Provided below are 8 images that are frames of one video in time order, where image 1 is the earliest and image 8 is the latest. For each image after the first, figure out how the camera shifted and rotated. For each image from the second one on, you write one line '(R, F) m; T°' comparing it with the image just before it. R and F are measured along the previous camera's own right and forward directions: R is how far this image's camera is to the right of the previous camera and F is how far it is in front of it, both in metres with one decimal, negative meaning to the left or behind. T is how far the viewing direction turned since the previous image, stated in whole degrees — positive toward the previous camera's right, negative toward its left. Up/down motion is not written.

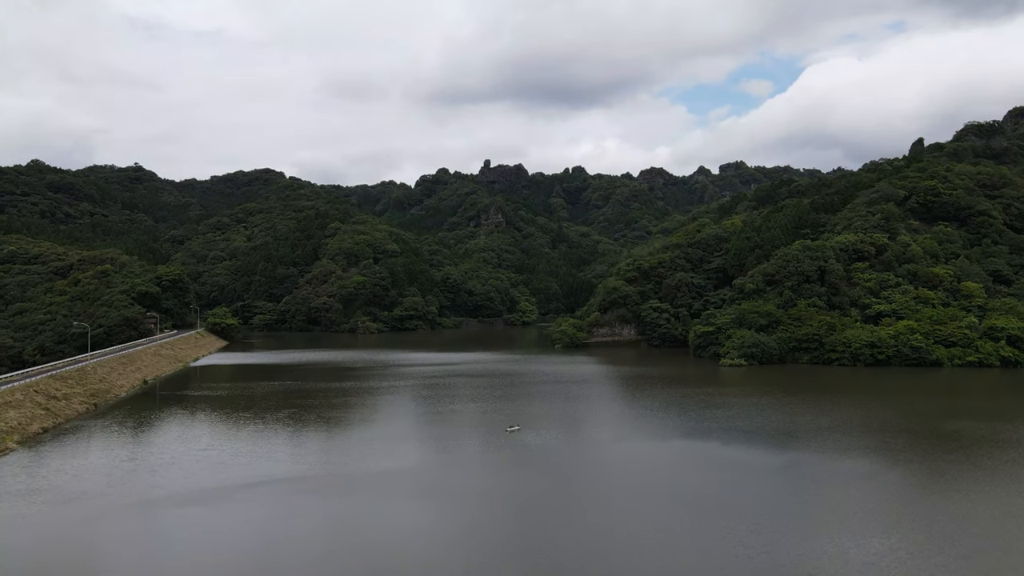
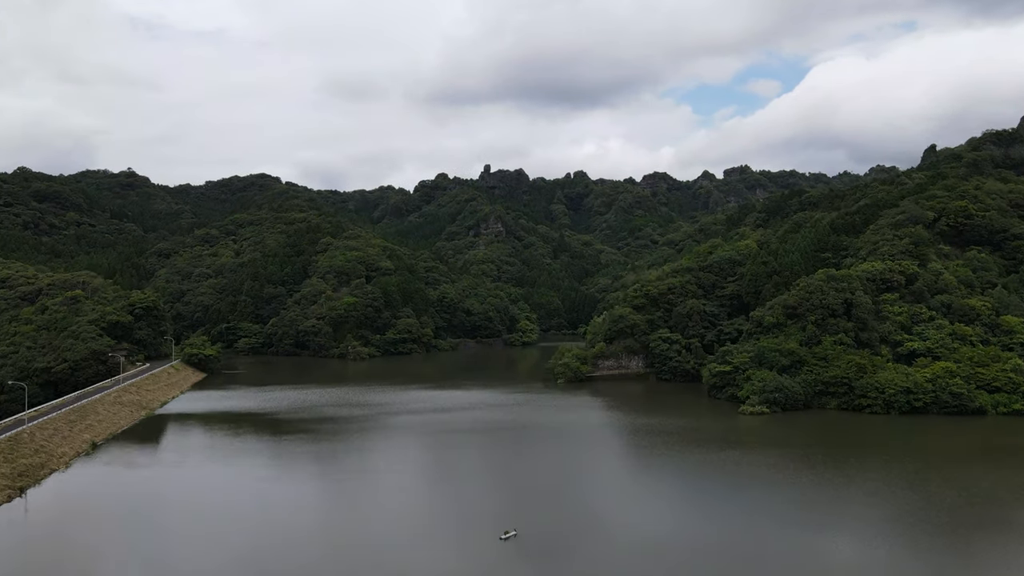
(+0.2, +4.3) m; 0°
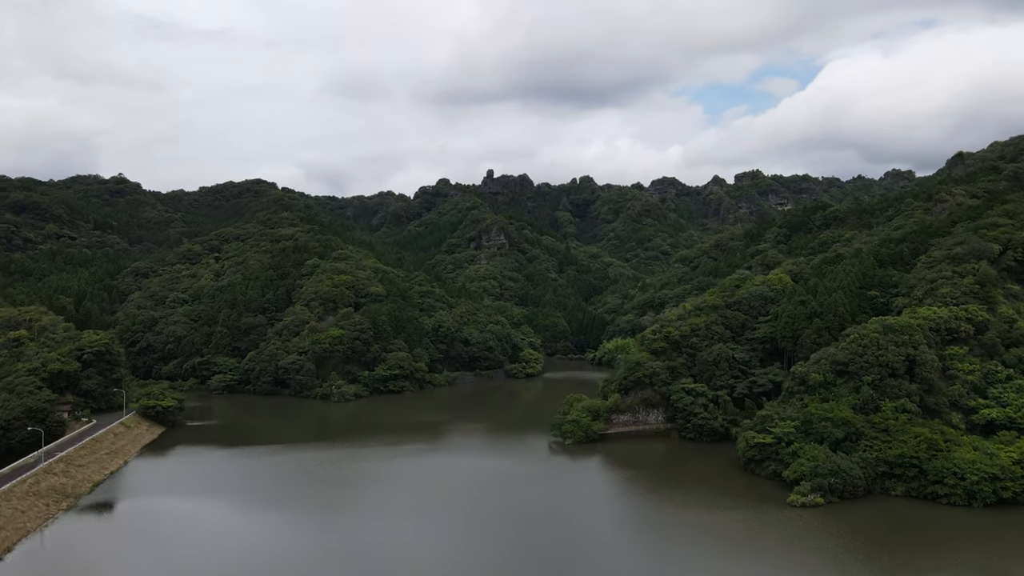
(+0.2, +7.2) m; 0°
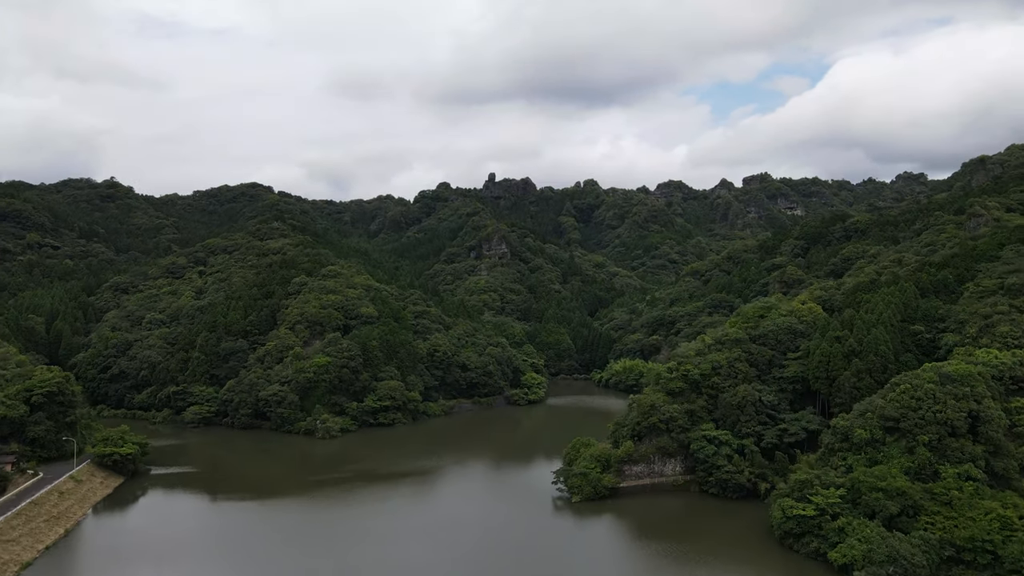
(+0.2, +5.4) m; 0°
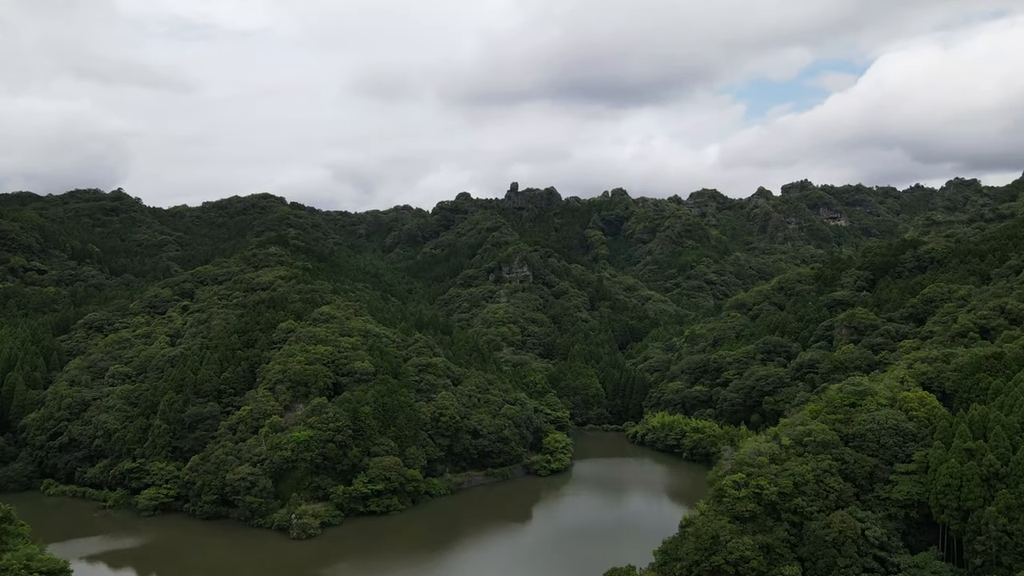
(+0.4, +11.1) m; -2°
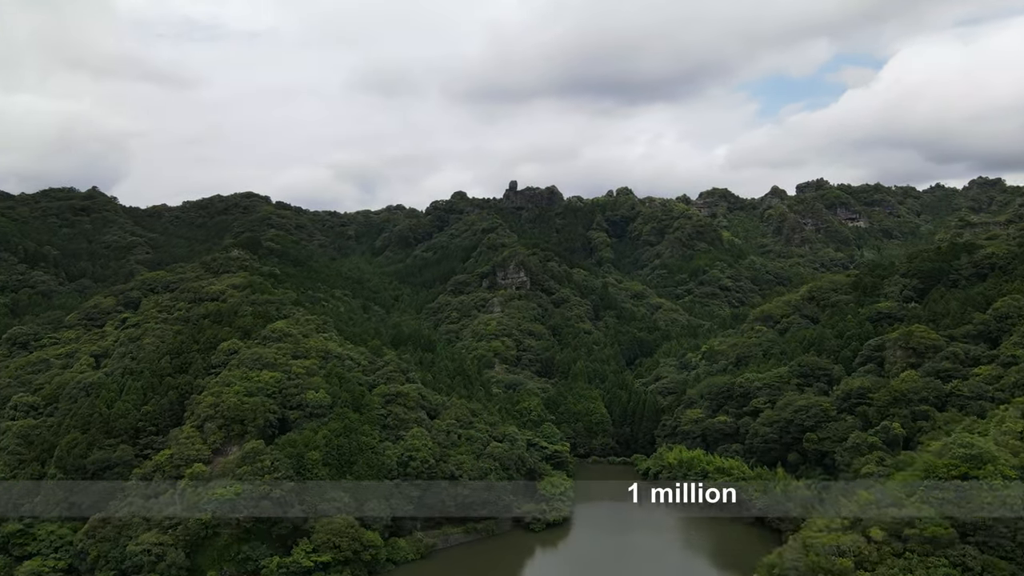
(+1.1, +11.3) m; 0°
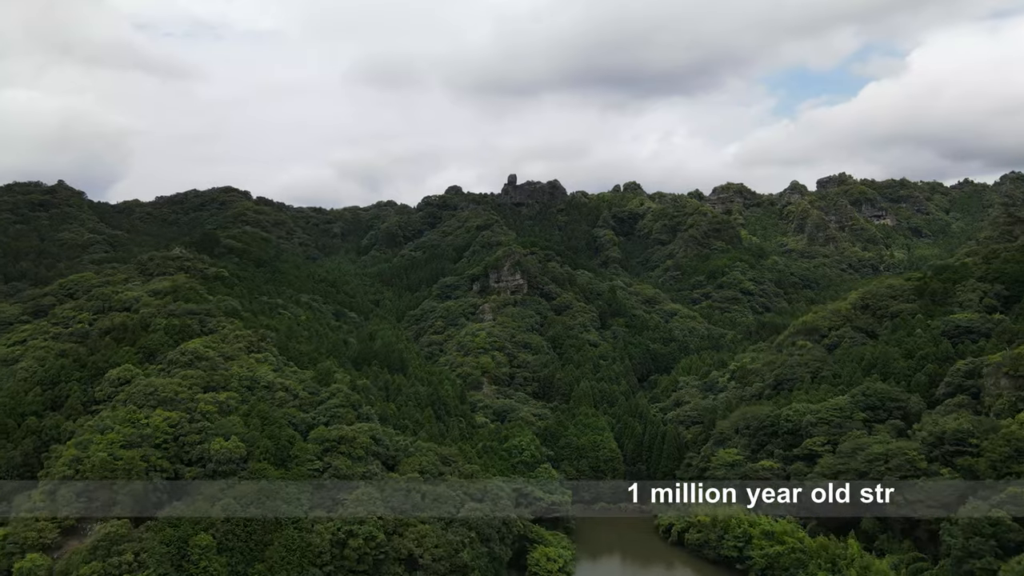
(+1.2, +13.5) m; 0°
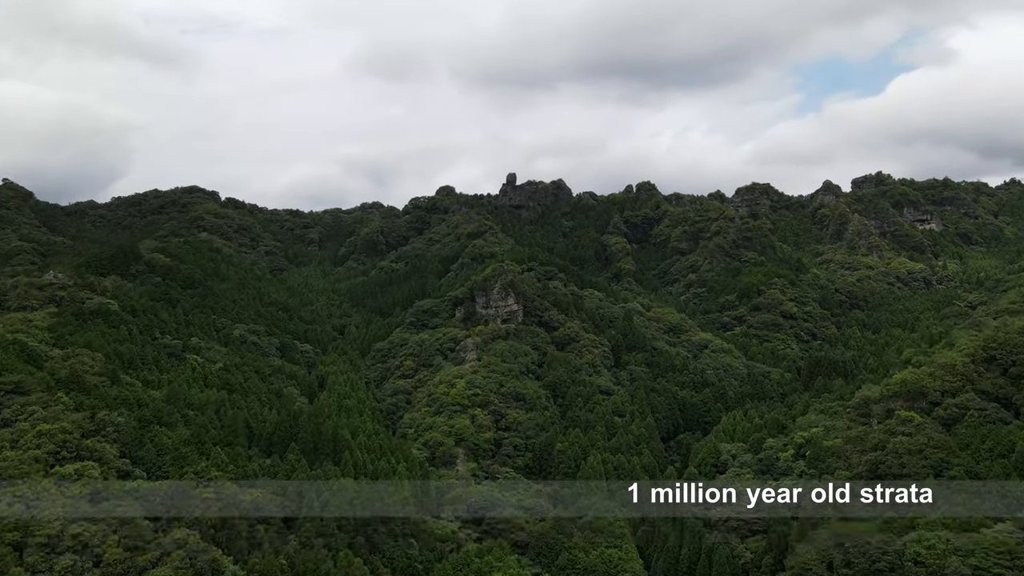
(+1.5, +18.5) m; 0°
